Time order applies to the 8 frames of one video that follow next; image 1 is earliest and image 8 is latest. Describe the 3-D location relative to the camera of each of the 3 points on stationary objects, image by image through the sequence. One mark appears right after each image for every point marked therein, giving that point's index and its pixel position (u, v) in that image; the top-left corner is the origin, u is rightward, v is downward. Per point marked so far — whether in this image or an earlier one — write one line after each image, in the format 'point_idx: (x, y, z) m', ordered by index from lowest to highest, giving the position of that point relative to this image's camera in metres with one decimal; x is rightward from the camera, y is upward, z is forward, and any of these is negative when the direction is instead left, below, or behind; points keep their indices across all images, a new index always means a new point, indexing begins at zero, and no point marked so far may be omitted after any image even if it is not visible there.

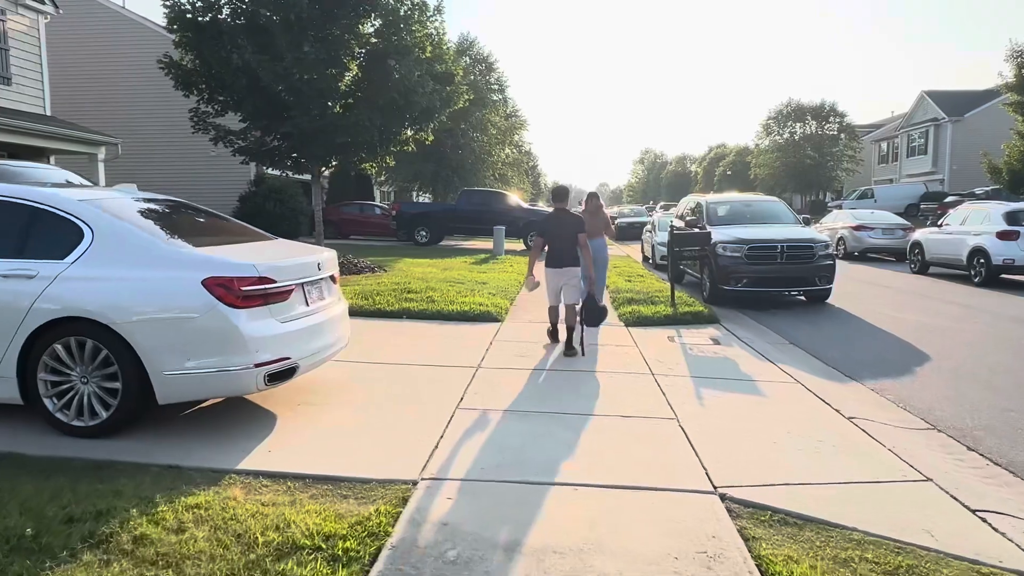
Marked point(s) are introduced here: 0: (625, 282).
0: (+2.2, +0.1, +13.5) m
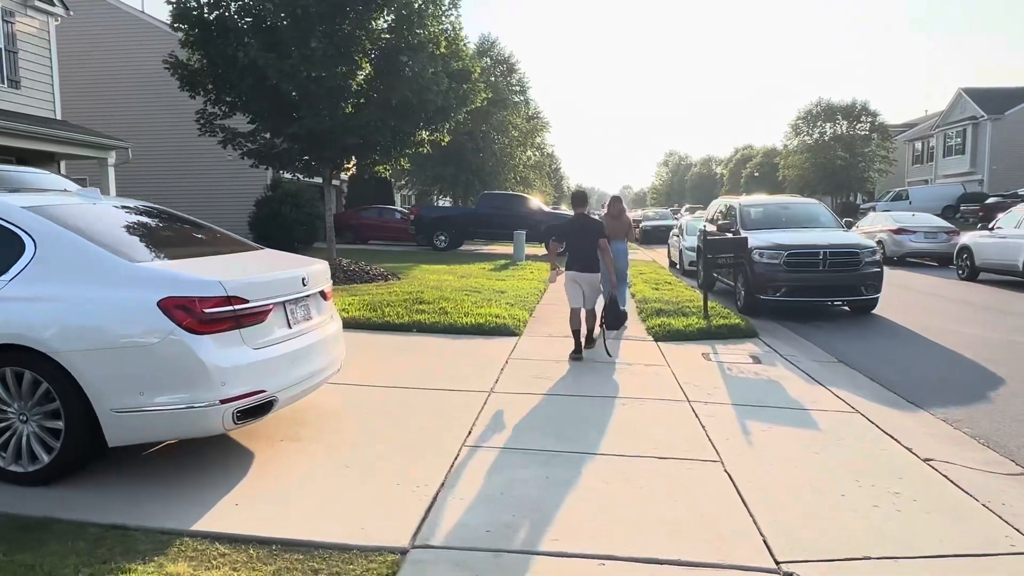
0: (+2.6, 0.0, +12.7) m
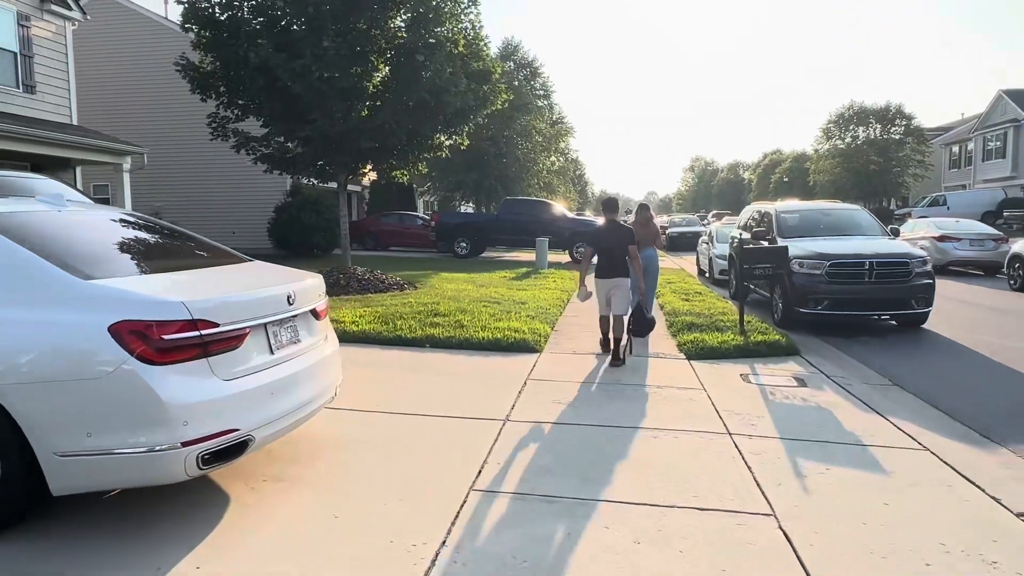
0: (+3.0, -0.2, +12.0) m
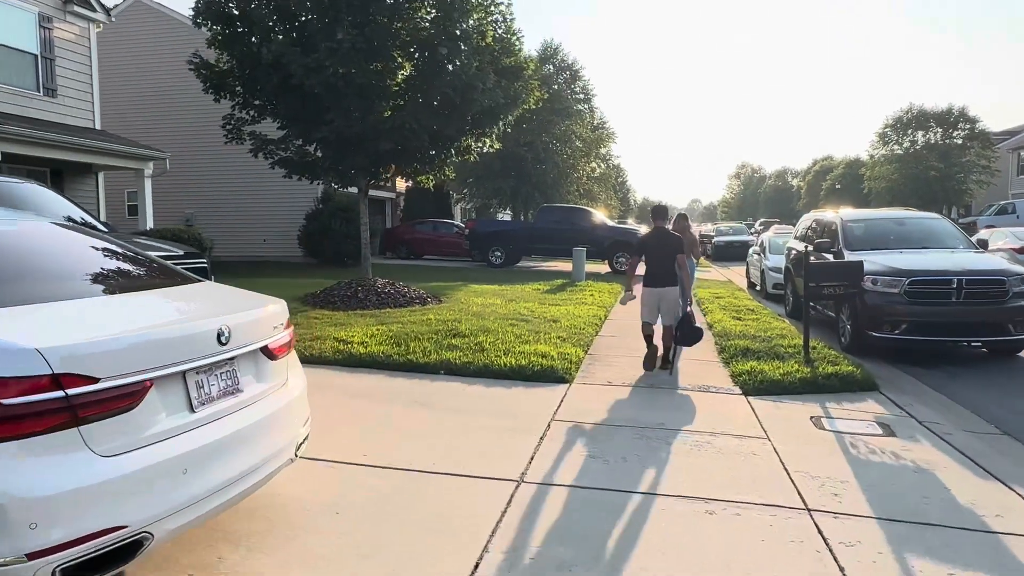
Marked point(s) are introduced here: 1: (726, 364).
0: (+3.5, -0.5, +10.8) m
1: (+2.4, -0.9, +7.7) m
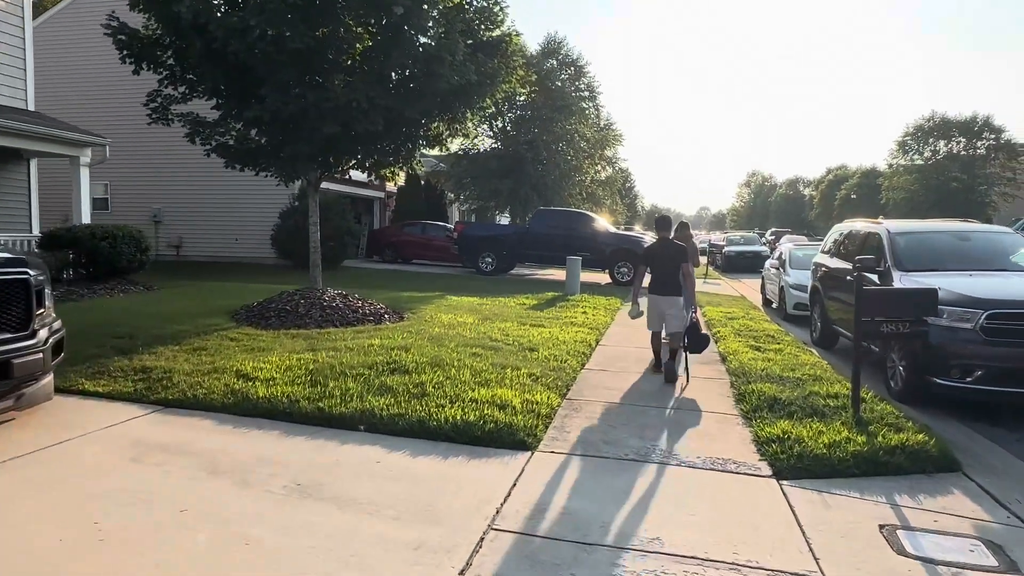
0: (+3.1, -0.8, +8.8) m
1: (+2.0, -1.1, +5.8) m
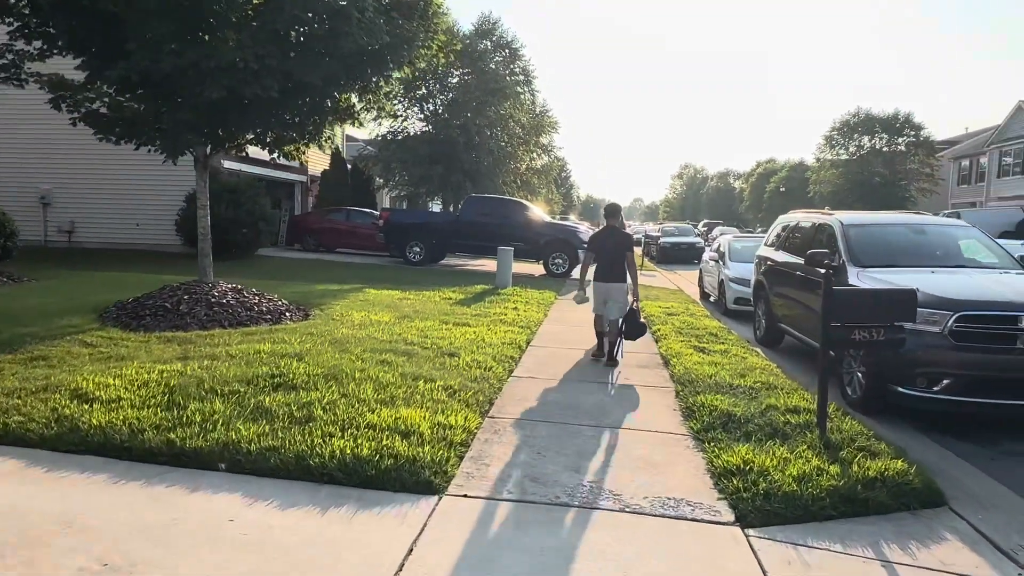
0: (+2.1, -0.8, +8.1) m
1: (+1.3, -1.1, +4.9) m
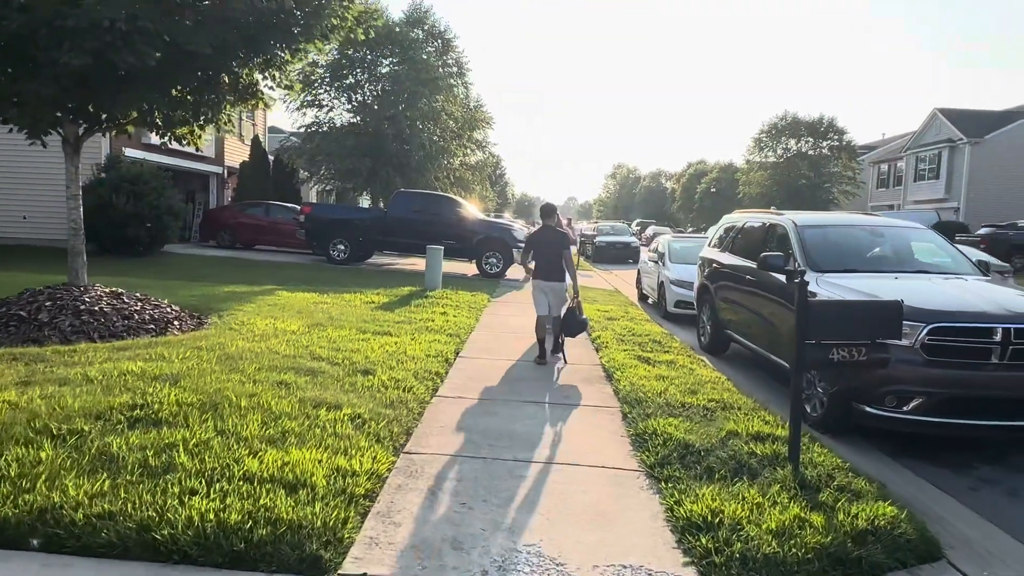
0: (+1.4, -0.8, +7.3) m
1: (+0.9, -1.2, +4.2) m
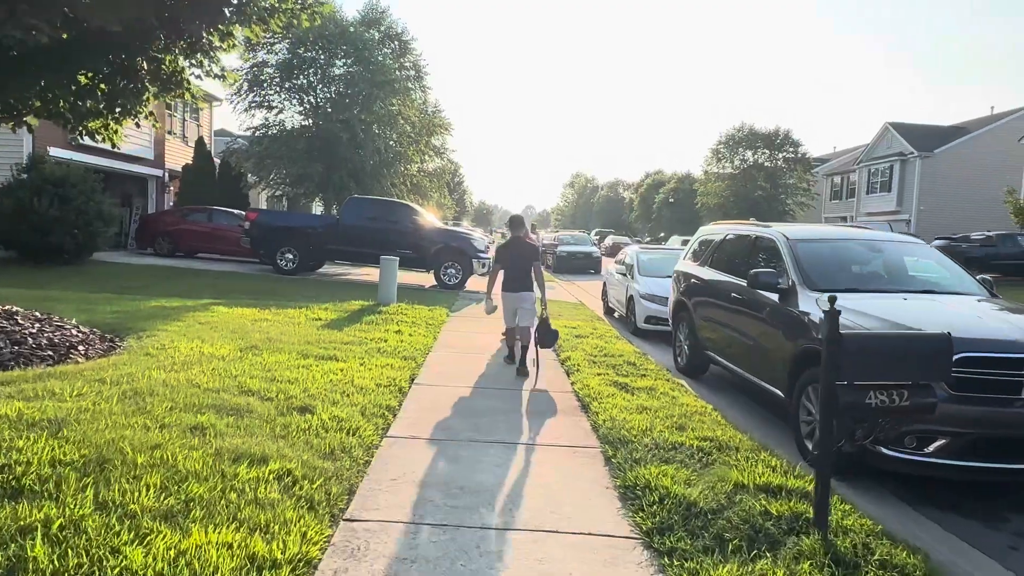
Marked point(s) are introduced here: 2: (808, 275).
0: (+1.0, -1.0, +6.6) m
1: (+0.7, -1.3, +3.4) m
2: (+2.7, +0.1, +6.4) m
